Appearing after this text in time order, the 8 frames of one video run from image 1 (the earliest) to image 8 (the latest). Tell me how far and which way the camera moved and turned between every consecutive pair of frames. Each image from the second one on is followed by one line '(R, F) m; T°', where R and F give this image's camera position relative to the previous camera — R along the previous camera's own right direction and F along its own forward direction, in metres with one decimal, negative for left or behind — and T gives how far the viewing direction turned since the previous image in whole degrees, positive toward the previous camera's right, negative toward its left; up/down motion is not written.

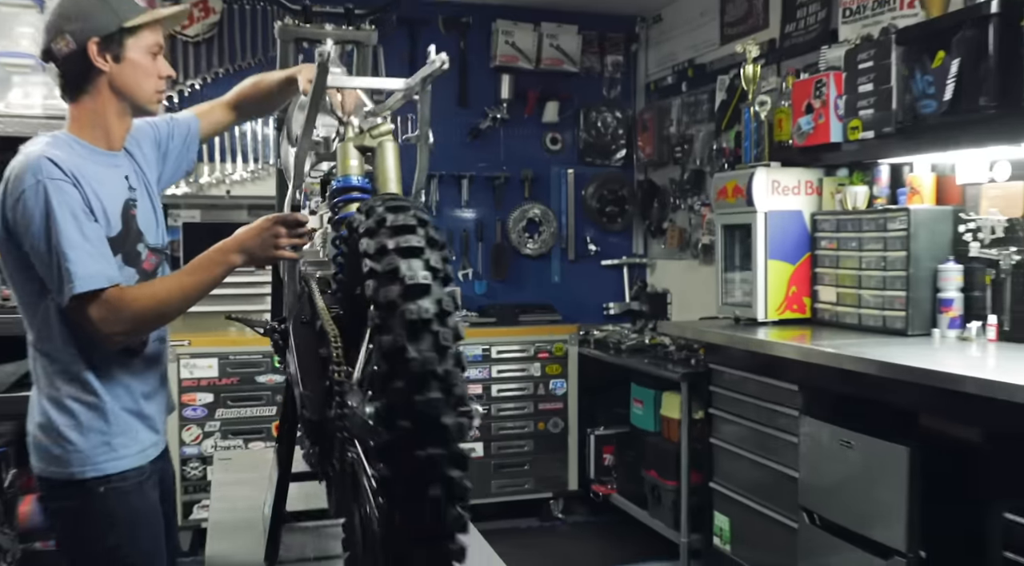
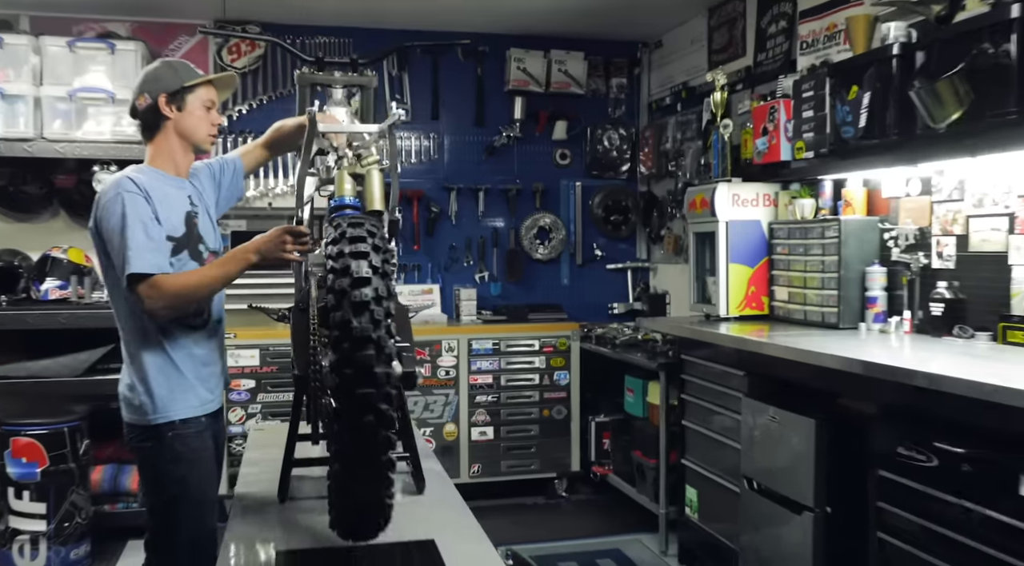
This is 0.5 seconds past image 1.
(+0.2, -0.4) m; -4°
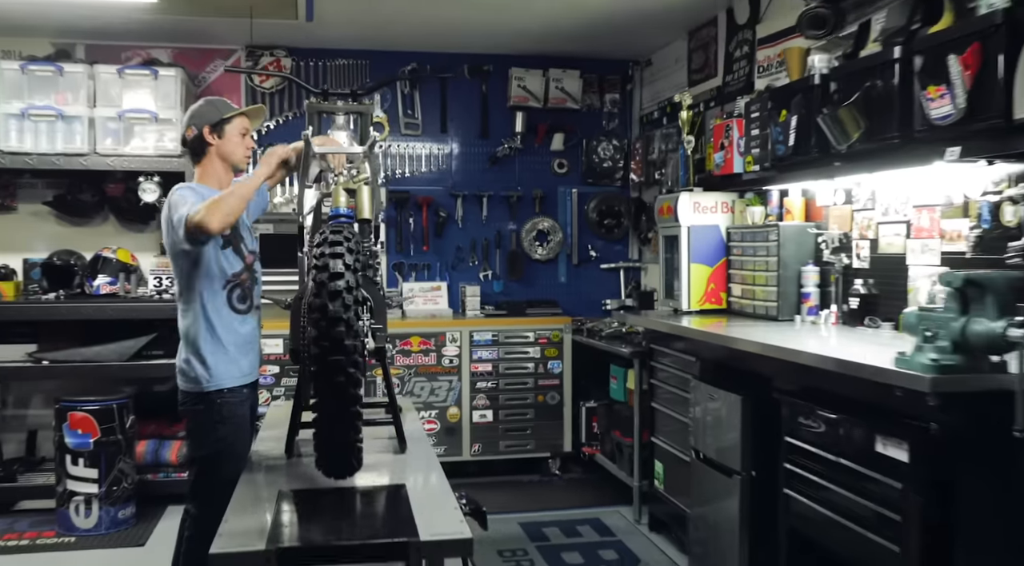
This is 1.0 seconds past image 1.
(+0.2, -0.4) m; -3°
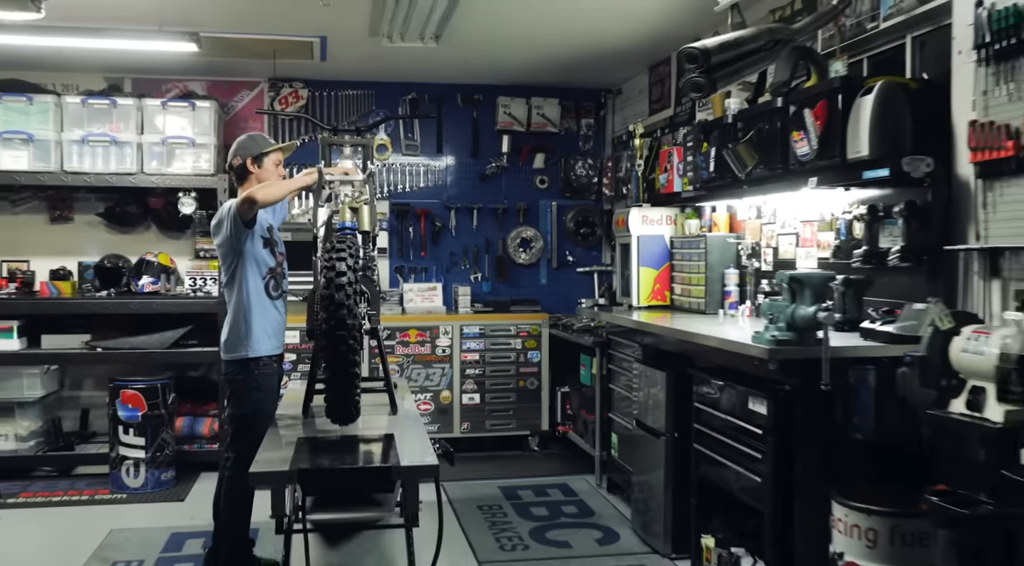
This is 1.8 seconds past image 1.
(+0.2, -0.7) m; -1°
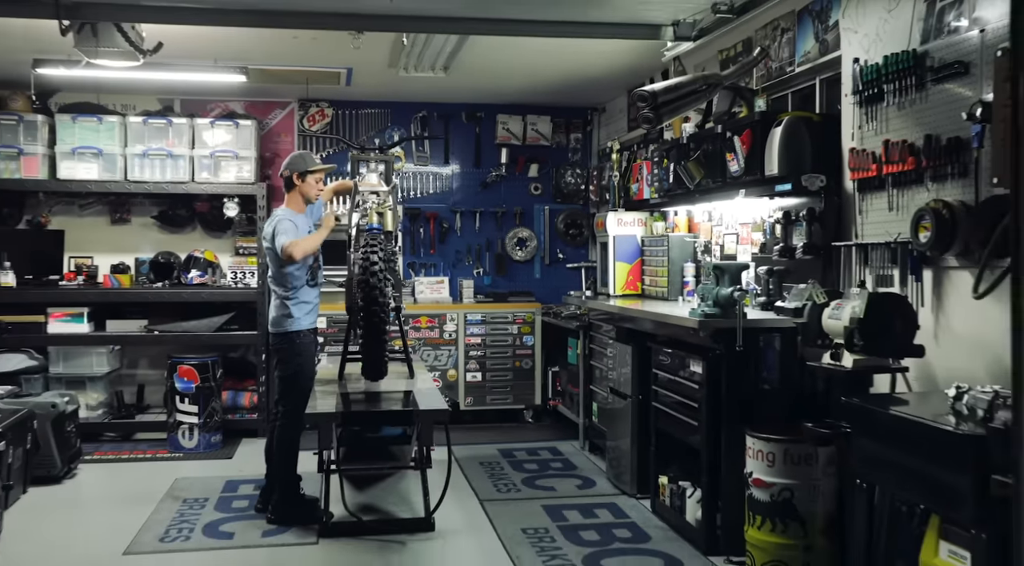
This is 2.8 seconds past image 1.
(0.0, -0.7) m; 0°
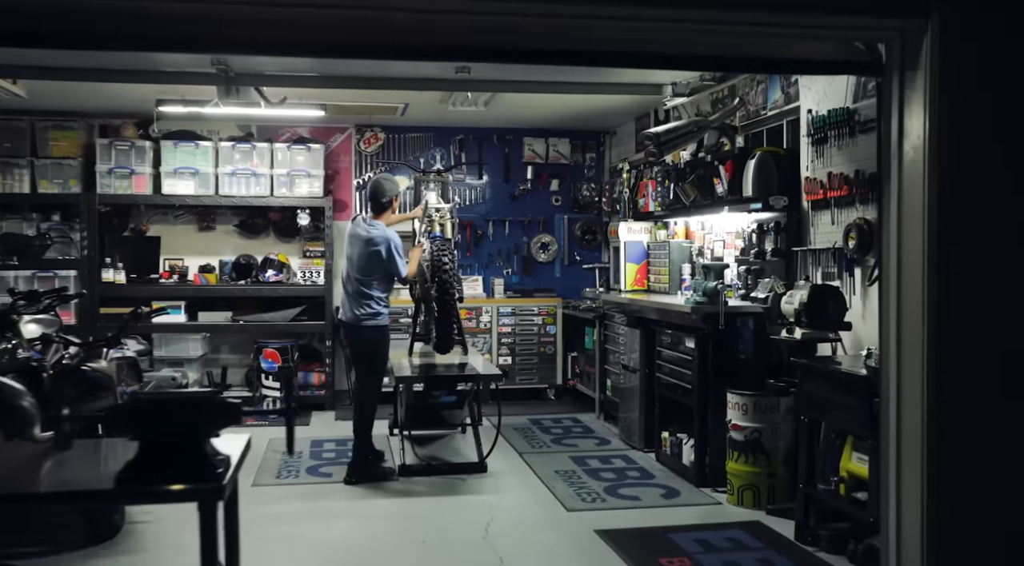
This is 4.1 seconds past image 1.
(-0.2, -1.0) m; 0°
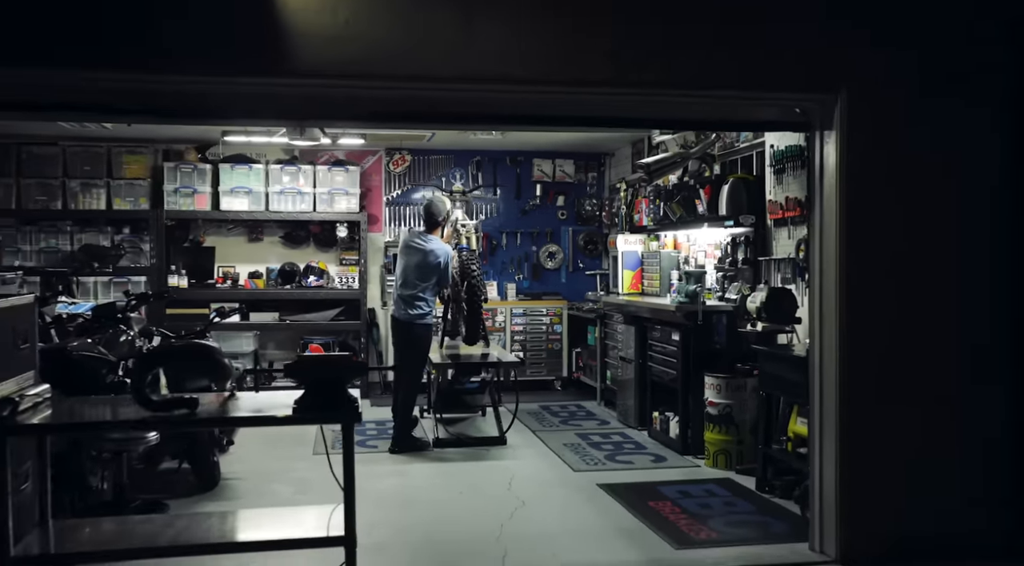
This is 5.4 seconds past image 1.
(-0.1, -0.9) m; 0°
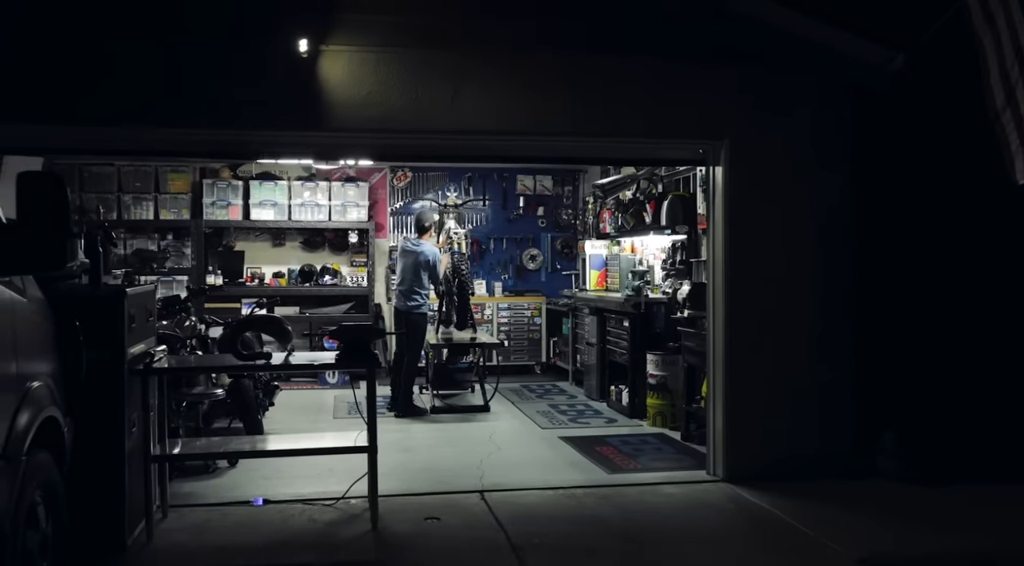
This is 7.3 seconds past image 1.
(+0.1, -1.2) m; 0°
